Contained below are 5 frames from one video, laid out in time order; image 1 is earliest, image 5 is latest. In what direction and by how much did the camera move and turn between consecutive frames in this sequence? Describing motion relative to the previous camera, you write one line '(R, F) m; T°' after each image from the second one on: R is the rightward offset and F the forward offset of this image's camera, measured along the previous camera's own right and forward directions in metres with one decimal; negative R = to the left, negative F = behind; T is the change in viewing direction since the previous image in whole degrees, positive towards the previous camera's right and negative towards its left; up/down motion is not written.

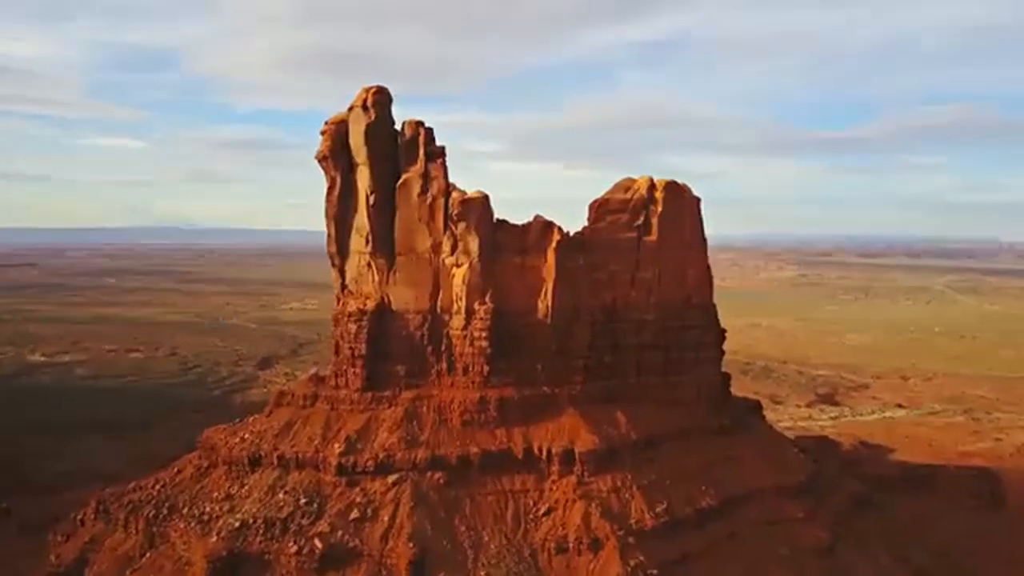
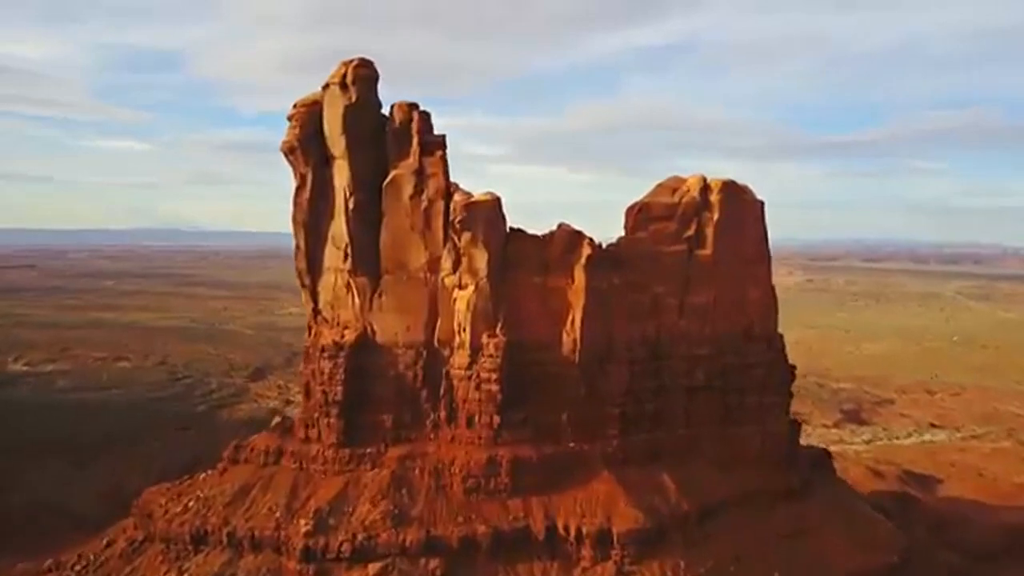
(-0.3, +6.3) m; 0°
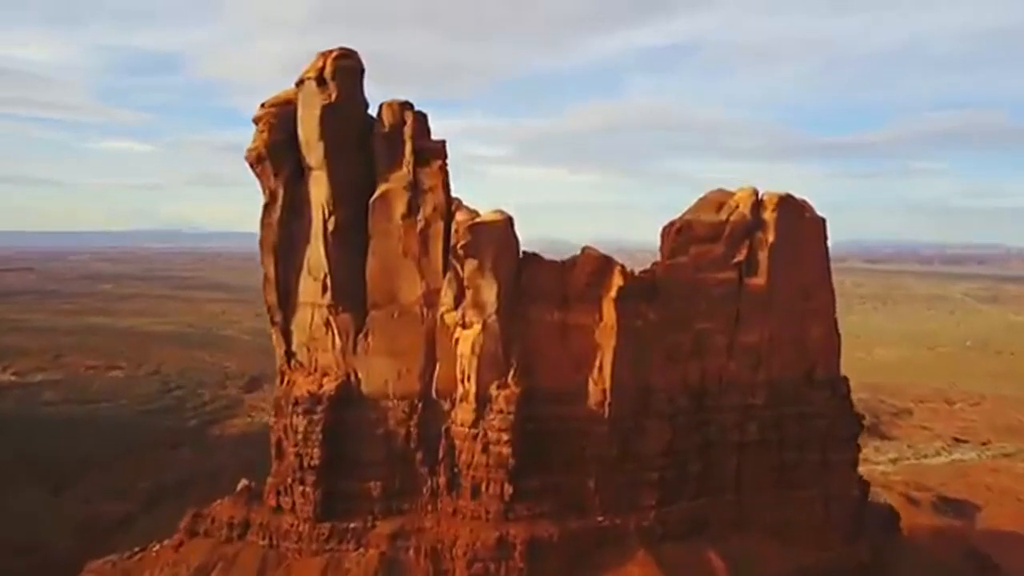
(-0.2, +4.1) m; 0°
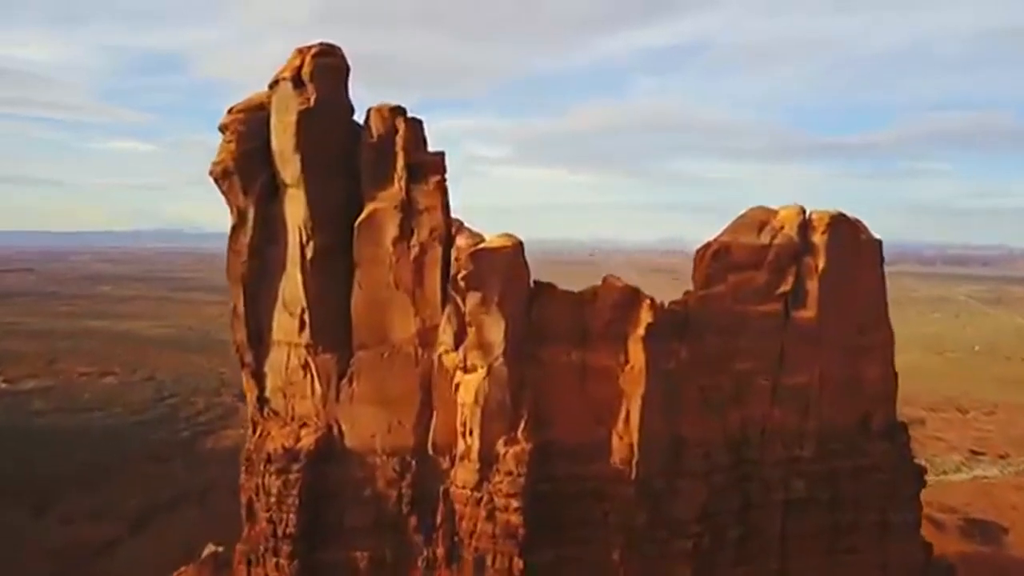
(-0.1, +2.8) m; 0°
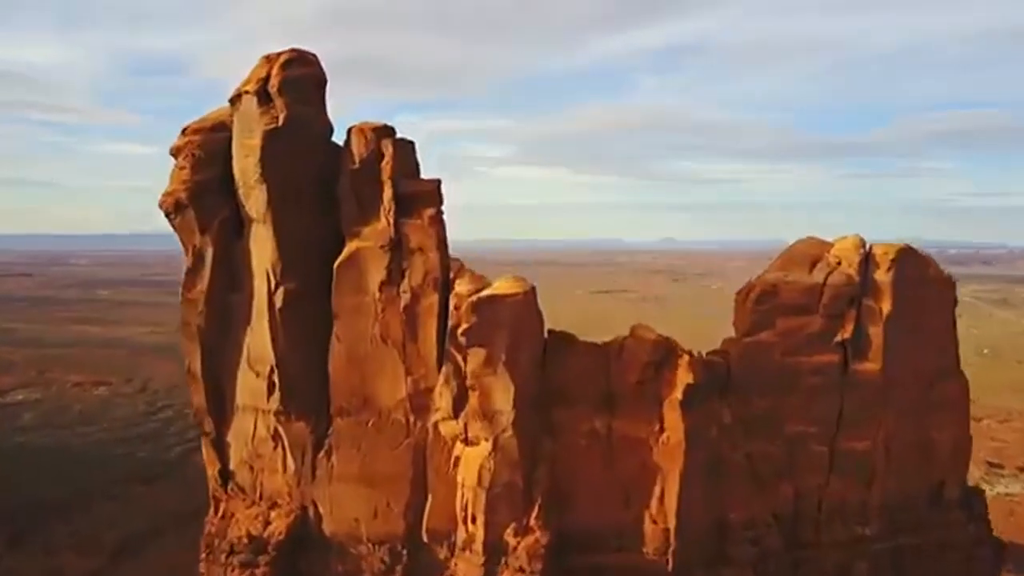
(-0.1, +2.7) m; 0°
